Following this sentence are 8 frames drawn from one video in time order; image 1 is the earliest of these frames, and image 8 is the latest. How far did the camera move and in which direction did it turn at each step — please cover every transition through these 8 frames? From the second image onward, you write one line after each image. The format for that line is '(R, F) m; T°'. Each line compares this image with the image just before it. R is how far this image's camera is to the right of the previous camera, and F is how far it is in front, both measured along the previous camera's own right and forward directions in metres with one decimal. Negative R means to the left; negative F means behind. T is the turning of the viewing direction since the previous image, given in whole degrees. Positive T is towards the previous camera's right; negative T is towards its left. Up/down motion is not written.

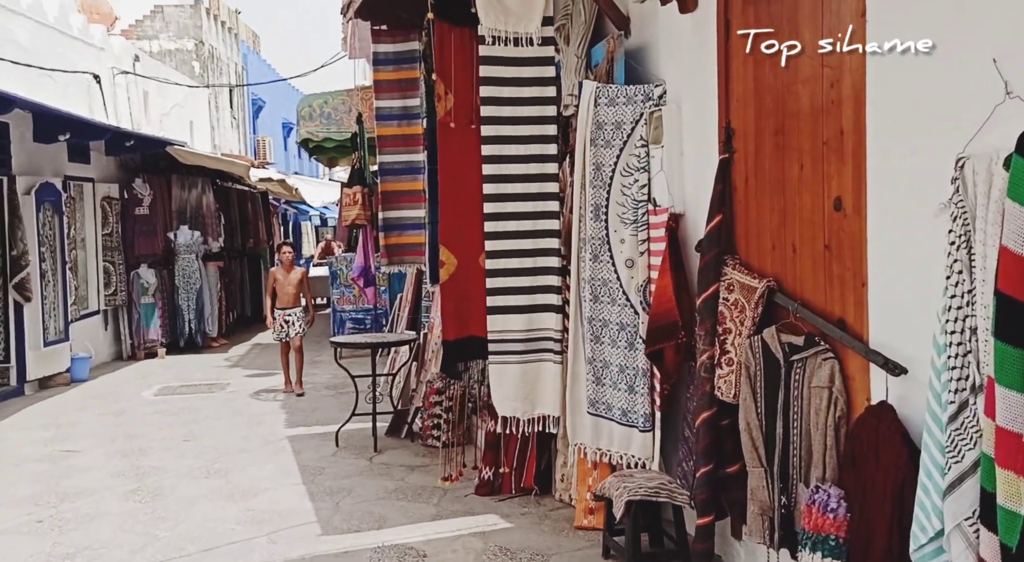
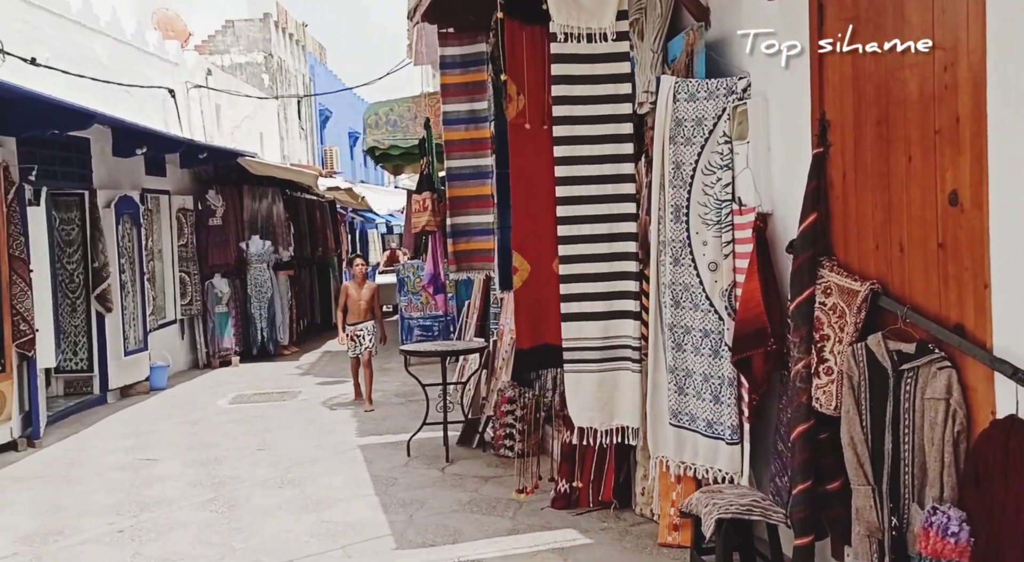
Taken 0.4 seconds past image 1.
(0.0, +0.1) m; -4°
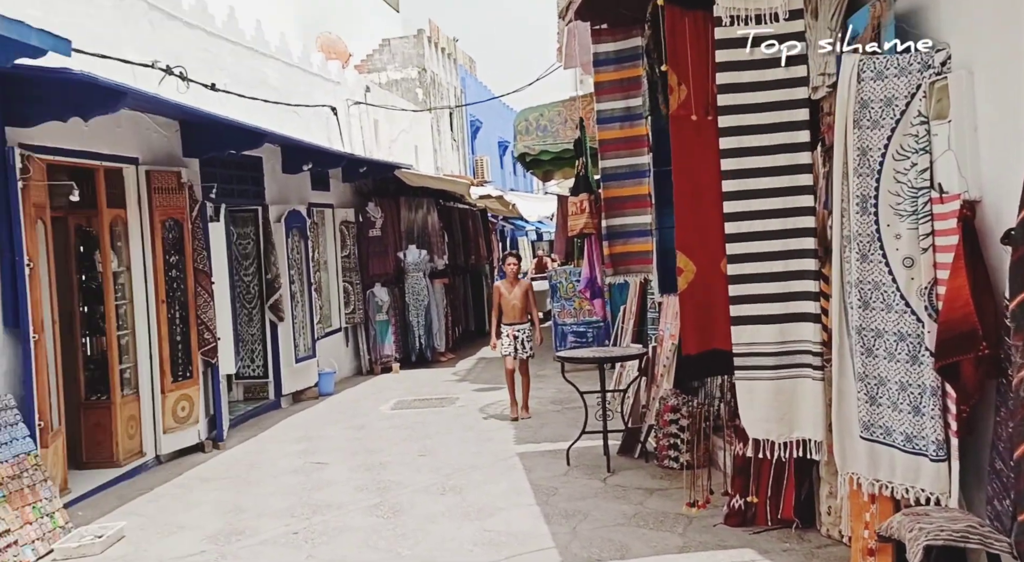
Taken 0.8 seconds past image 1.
(0.0, +0.2) m; -8°
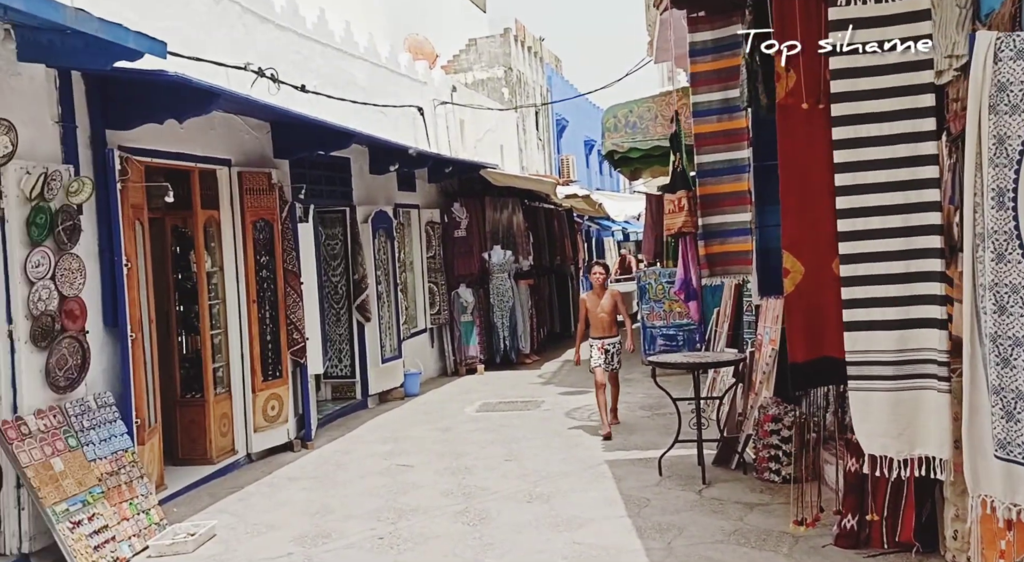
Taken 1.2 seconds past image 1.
(0.0, +0.2) m; -5°
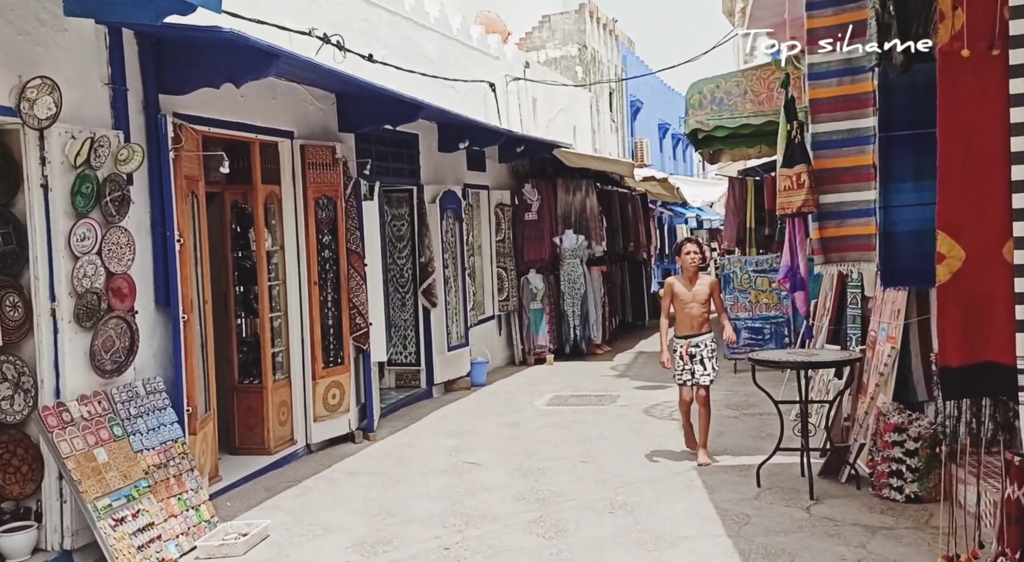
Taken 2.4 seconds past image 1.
(-0.1, +0.6) m; -3°
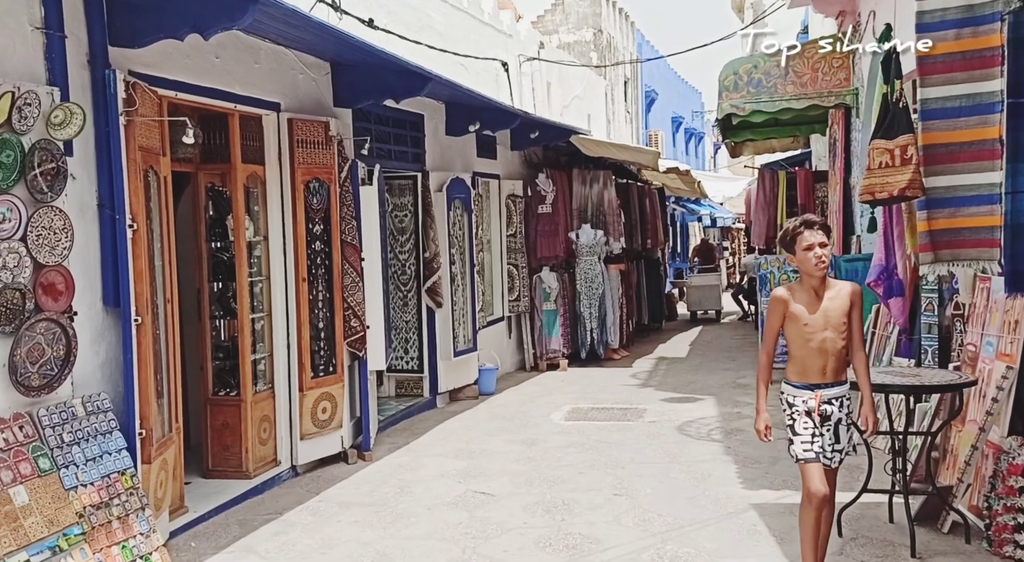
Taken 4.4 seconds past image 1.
(-0.1, +1.1) m; 0°
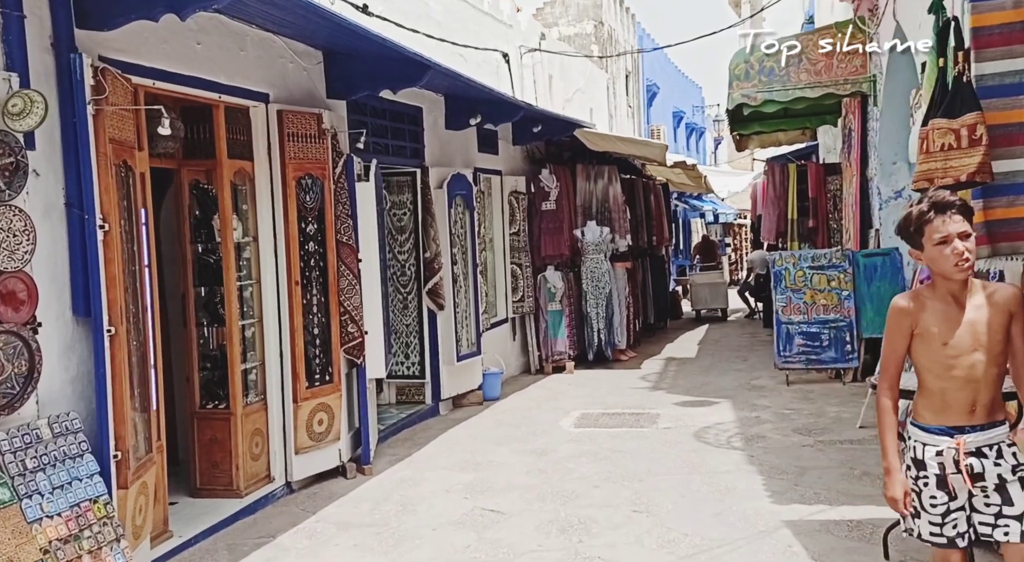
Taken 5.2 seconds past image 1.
(-0.1, +0.4) m; 0°
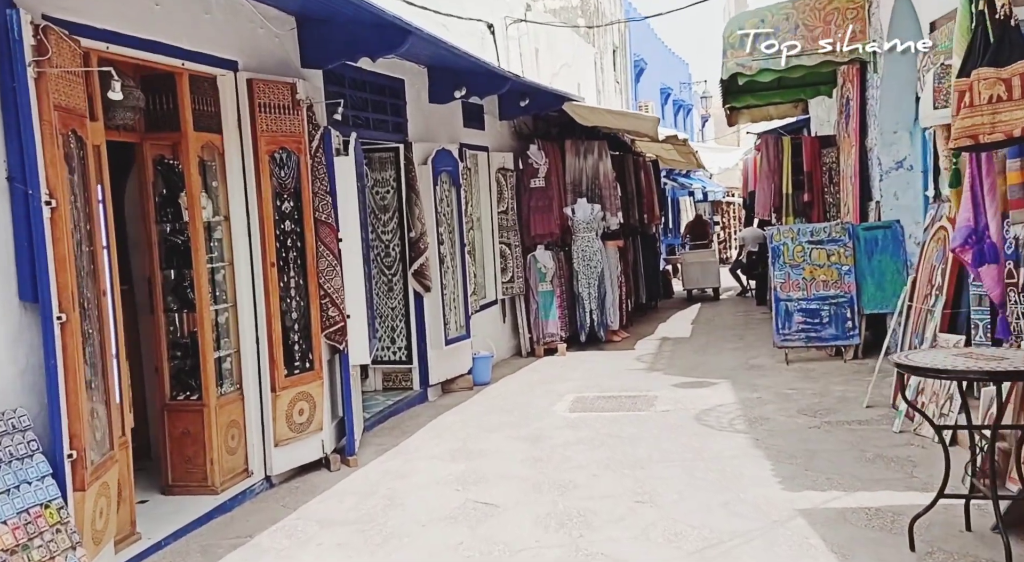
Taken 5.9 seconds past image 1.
(0.0, +0.4) m; +1°
